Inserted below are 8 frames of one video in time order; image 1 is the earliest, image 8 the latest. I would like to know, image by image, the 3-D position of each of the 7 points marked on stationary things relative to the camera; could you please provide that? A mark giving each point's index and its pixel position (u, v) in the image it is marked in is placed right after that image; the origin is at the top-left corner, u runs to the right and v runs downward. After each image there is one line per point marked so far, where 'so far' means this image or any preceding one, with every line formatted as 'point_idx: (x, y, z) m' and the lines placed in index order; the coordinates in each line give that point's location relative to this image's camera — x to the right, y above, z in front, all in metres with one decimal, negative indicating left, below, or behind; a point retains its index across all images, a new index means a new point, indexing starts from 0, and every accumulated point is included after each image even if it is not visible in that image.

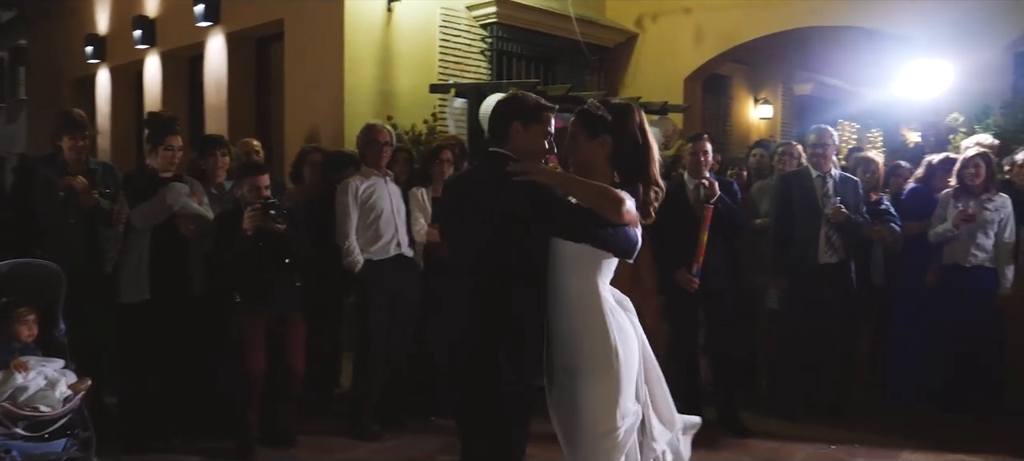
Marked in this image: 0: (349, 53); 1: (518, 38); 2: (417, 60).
0: (-1.5, +1.6, +7.3) m
1: (+0.1, +2.2, +9.0) m
2: (-1.0, +1.7, +7.9) m
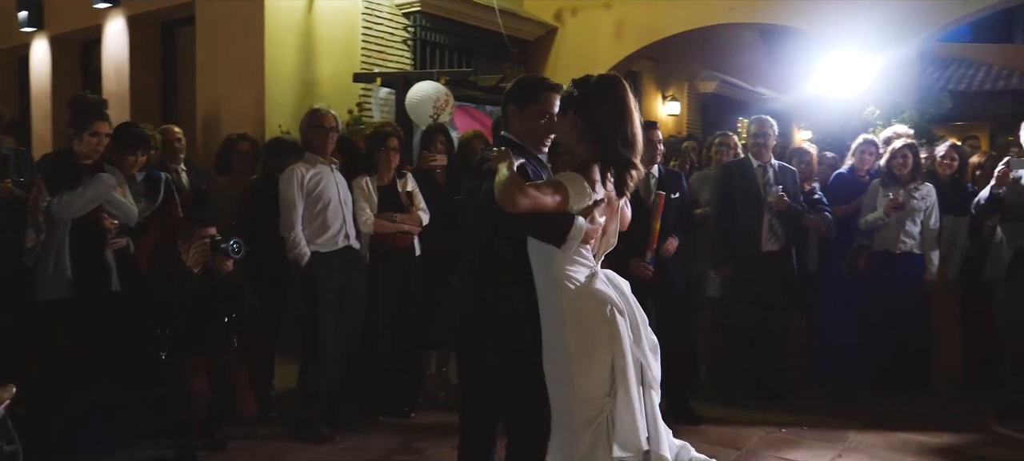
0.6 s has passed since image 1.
0: (-2.1, +1.7, +6.9) m
1: (-0.8, +2.2, +8.8) m
2: (-1.7, +1.7, +7.6) m
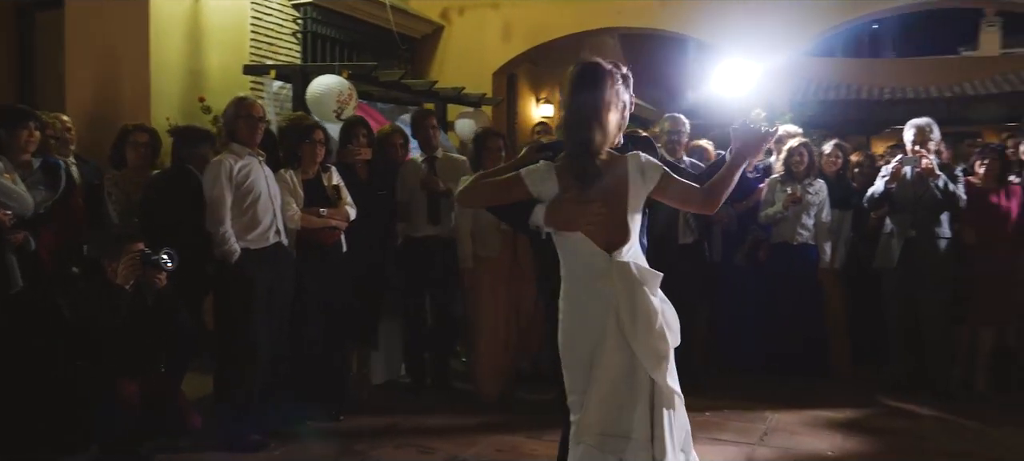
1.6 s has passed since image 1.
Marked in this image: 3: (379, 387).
0: (-2.9, +1.7, +6.4) m
1: (-1.9, +2.2, +8.5) m
2: (-2.6, +1.7, +7.2) m
3: (-0.9, -1.0, +5.4) m
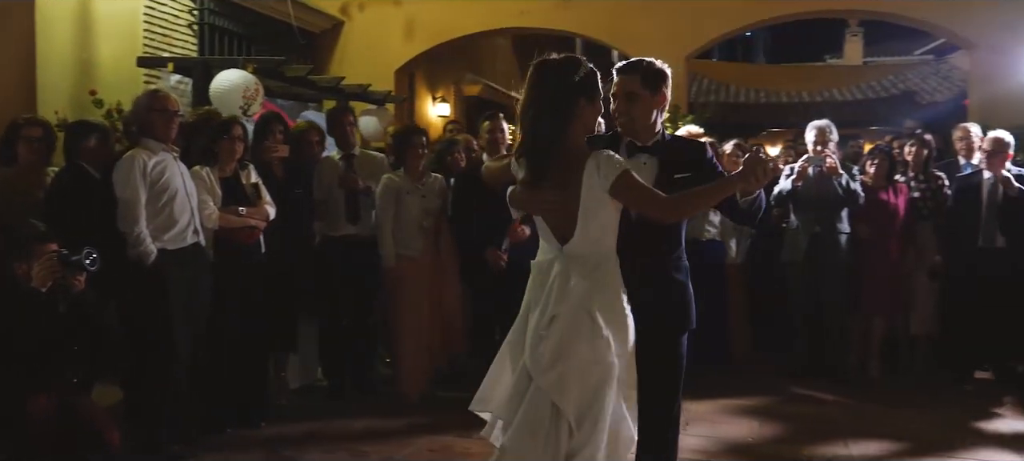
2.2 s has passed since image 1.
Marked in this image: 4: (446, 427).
0: (-3.5, +1.7, +6.0) m
1: (-2.9, +2.2, +8.2) m
2: (-3.3, +1.7, +6.7) m
3: (-1.4, -1.0, +5.2) m
4: (-0.4, -1.1, +4.5) m
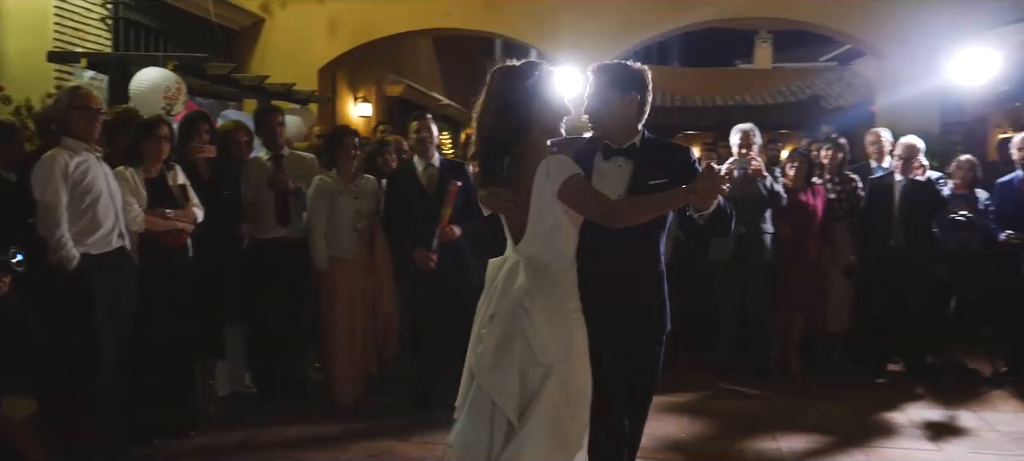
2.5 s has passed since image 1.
0: (-4.0, +1.6, +5.6) m
1: (-3.6, +2.2, +7.9) m
2: (-3.9, +1.7, +6.4) m
3: (-1.8, -1.1, +5.0) m
4: (-0.7, -1.1, +4.4) m
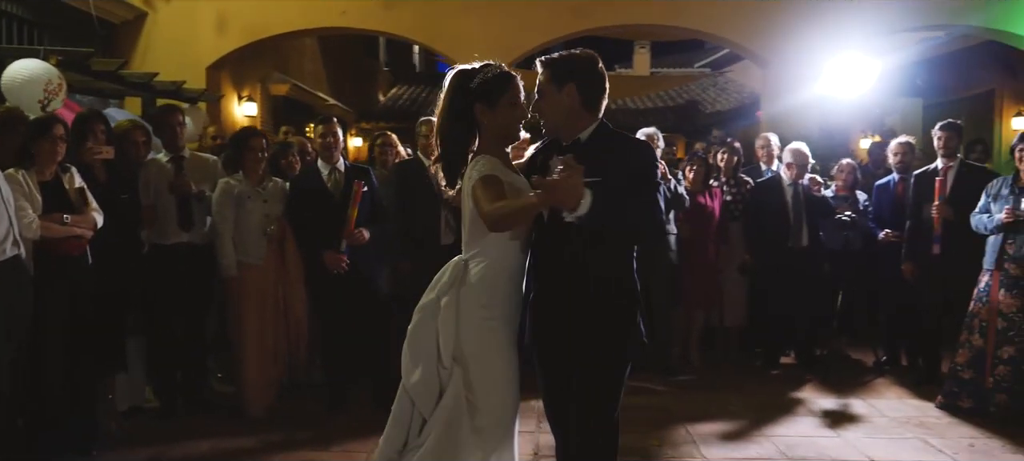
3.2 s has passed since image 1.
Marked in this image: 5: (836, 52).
0: (-4.6, +1.6, +5.0) m
1: (-4.5, +2.1, +7.3) m
2: (-4.6, +1.6, +5.8) m
3: (-2.3, -1.1, +4.8) m
4: (-1.1, -1.1, +4.3) m
5: (+3.5, +1.9, +8.7) m
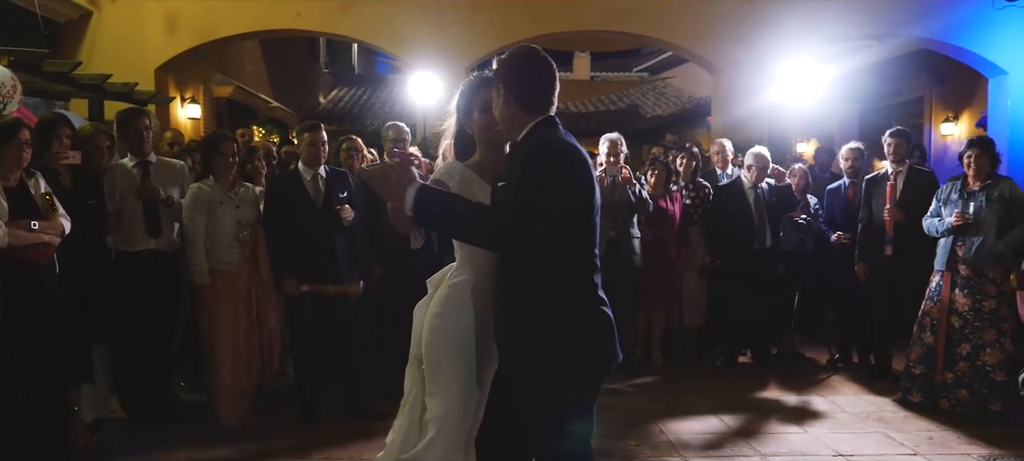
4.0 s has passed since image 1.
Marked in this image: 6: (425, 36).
0: (-4.8, +1.5, +4.7) m
1: (-4.9, +2.1, +7.0) m
2: (-4.8, +1.6, +5.5) m
3: (-2.4, -1.1, +4.6) m
4: (-1.2, -1.2, +4.3) m
5: (+3.1, +1.9, +8.9) m
6: (-1.1, +2.2, +9.1) m
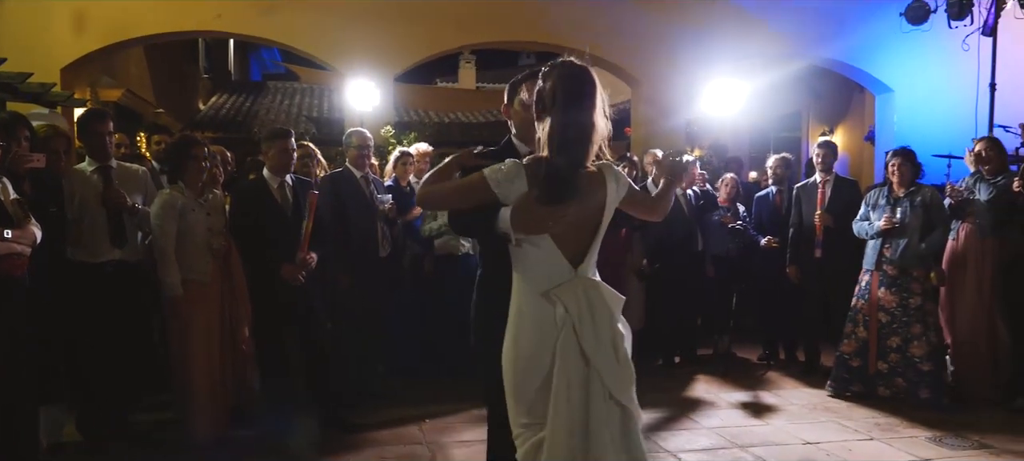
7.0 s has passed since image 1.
0: (-4.8, +1.5, +4.0) m
1: (-5.3, +2.0, +6.3) m
2: (-5.0, +1.5, +4.8) m
3: (-2.5, -1.2, +4.3) m
4: (-1.3, -1.2, +4.1) m
5: (+2.3, +1.8, +9.4) m
6: (-1.8, +2.1, +9.0) m
